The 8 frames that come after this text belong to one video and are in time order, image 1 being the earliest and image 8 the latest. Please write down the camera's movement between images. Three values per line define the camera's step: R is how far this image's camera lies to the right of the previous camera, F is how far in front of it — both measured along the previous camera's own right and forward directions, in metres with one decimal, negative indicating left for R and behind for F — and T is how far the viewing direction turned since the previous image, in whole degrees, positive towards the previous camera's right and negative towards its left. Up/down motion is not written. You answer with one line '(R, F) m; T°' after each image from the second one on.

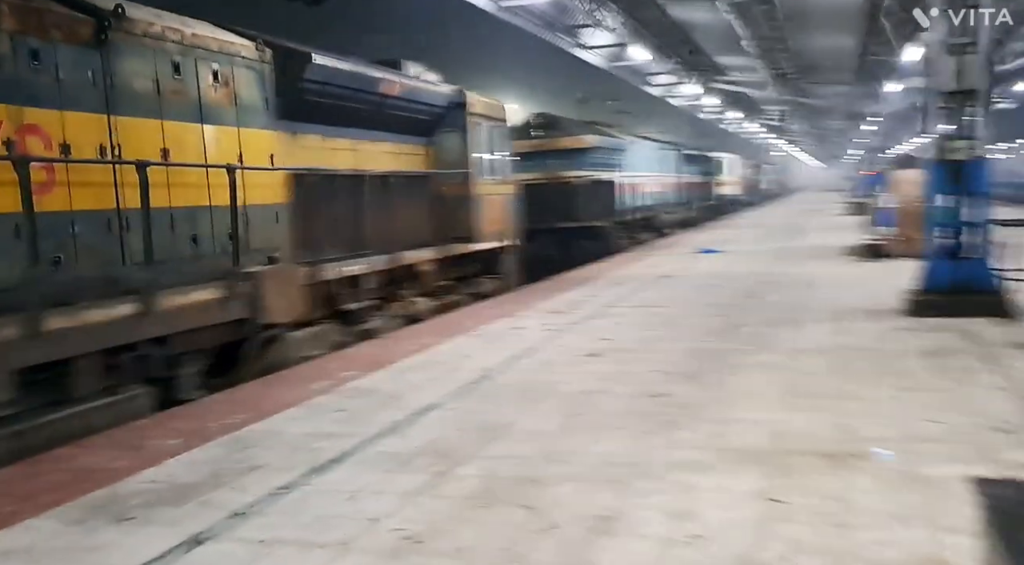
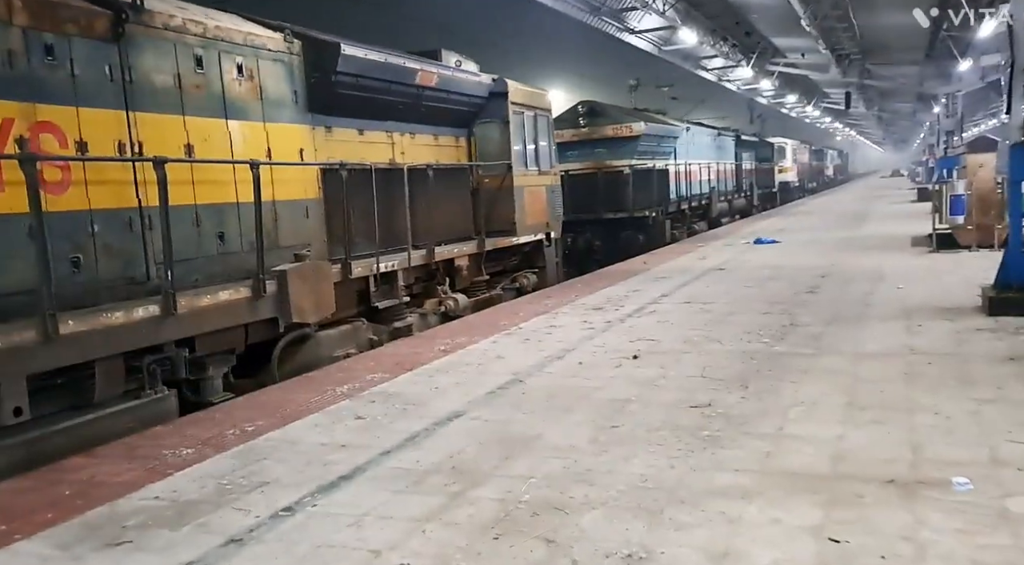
(+0.1, +0.4) m; -4°
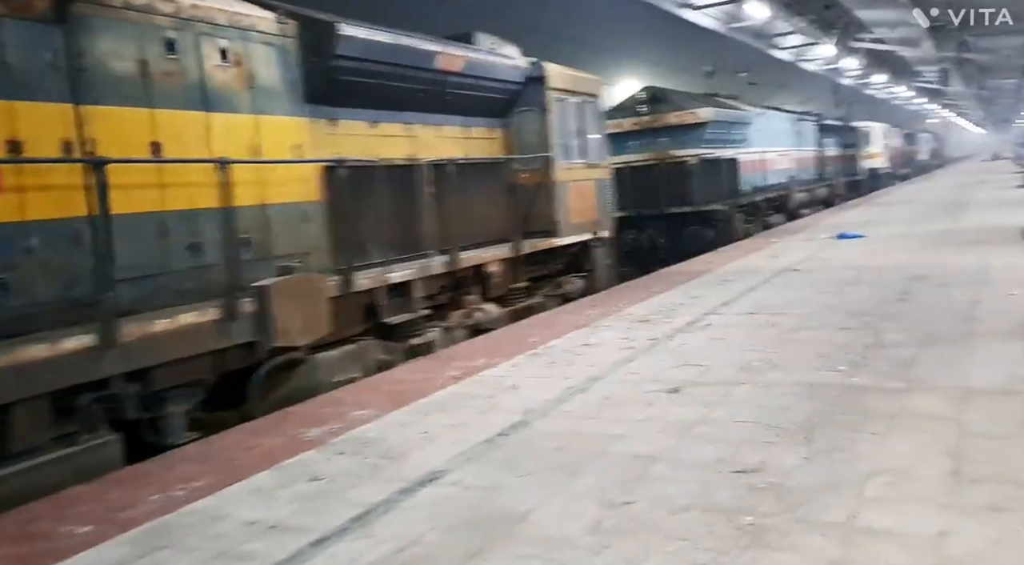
(+0.4, +1.0) m; -5°
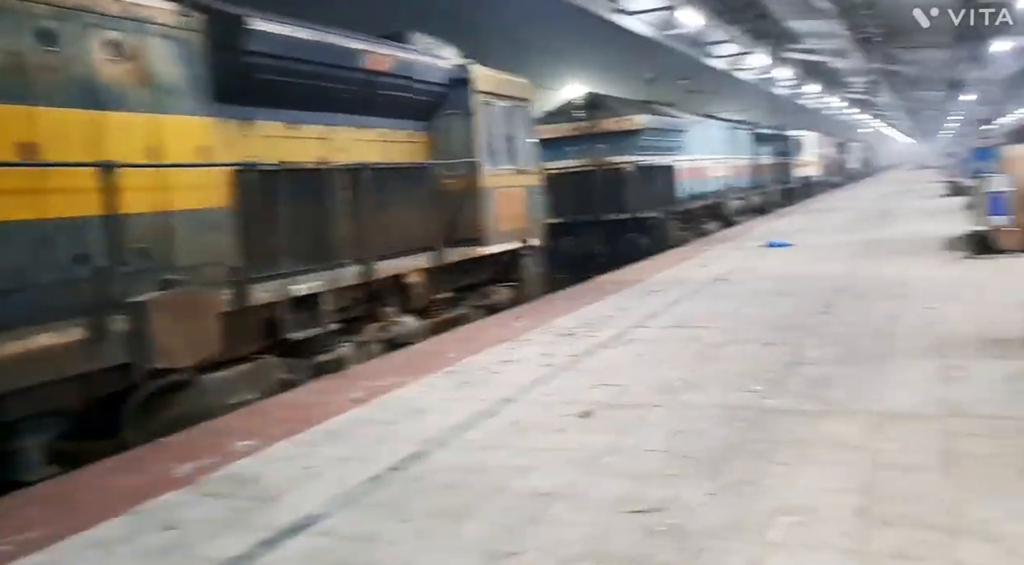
(+0.2, +0.3) m; +4°
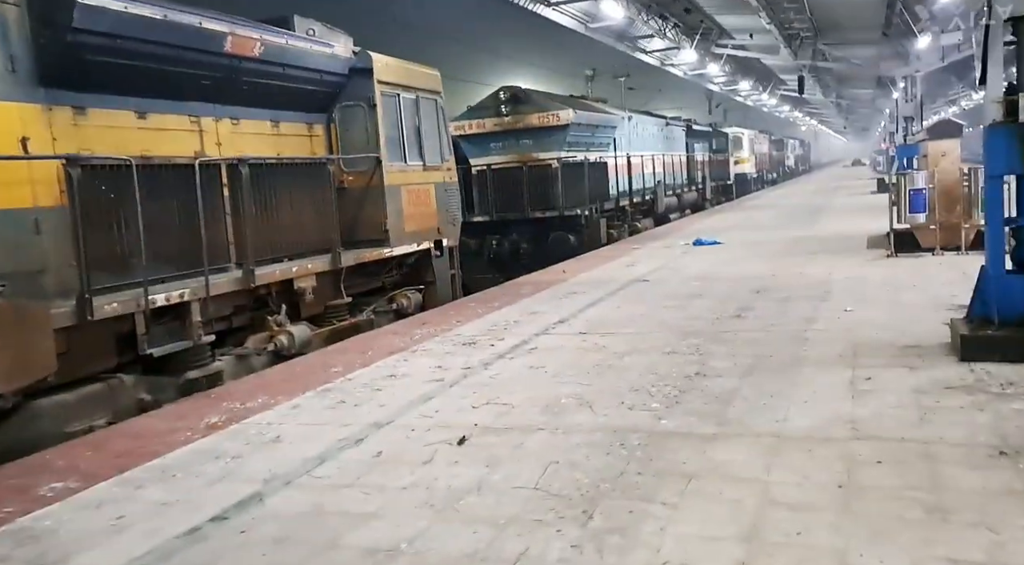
(+0.4, +0.5) m; +4°
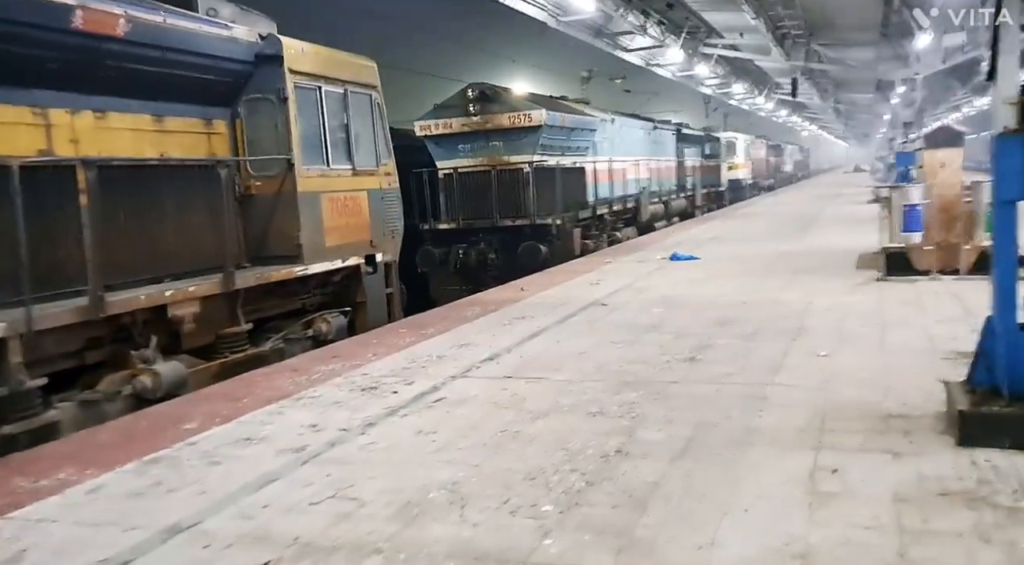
(+0.6, +1.2) m; 0°
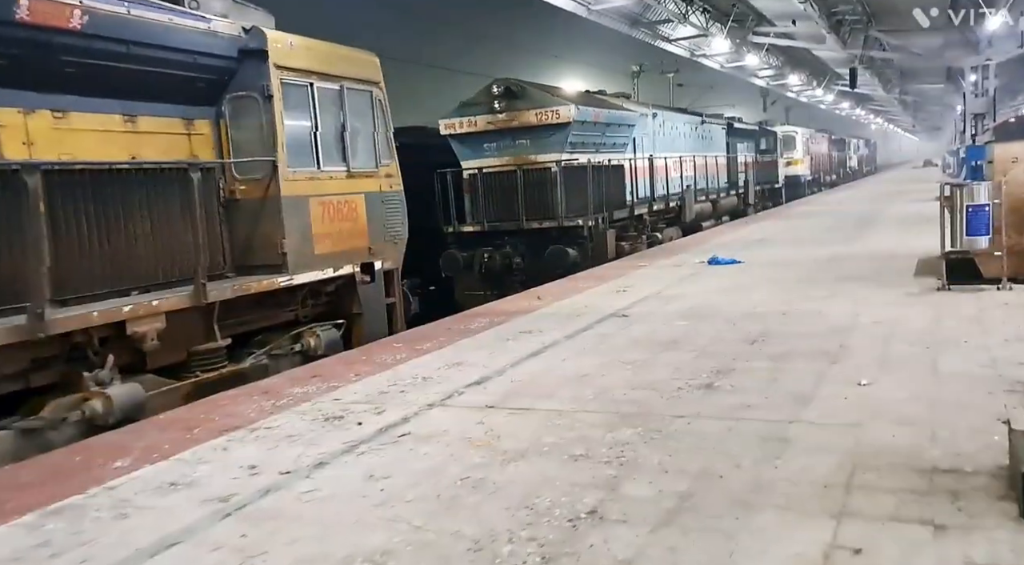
(+0.4, +0.7) m; -4°
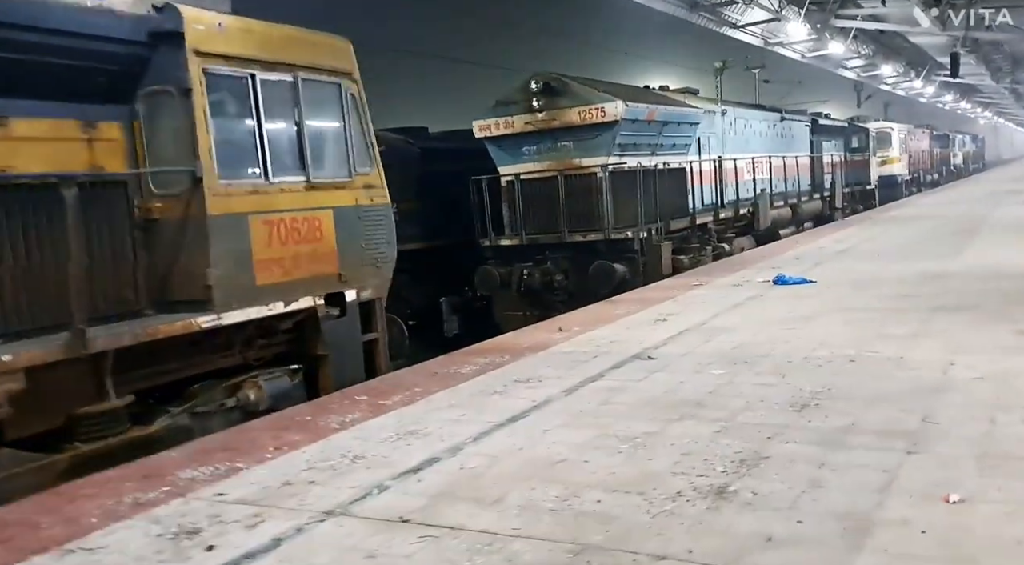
(+0.7, +1.6) m; -6°
